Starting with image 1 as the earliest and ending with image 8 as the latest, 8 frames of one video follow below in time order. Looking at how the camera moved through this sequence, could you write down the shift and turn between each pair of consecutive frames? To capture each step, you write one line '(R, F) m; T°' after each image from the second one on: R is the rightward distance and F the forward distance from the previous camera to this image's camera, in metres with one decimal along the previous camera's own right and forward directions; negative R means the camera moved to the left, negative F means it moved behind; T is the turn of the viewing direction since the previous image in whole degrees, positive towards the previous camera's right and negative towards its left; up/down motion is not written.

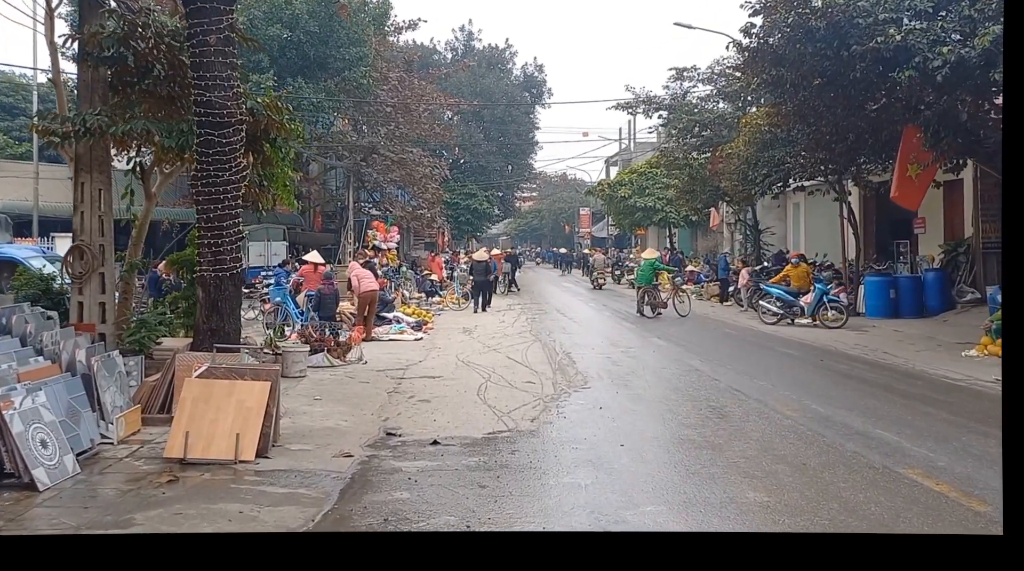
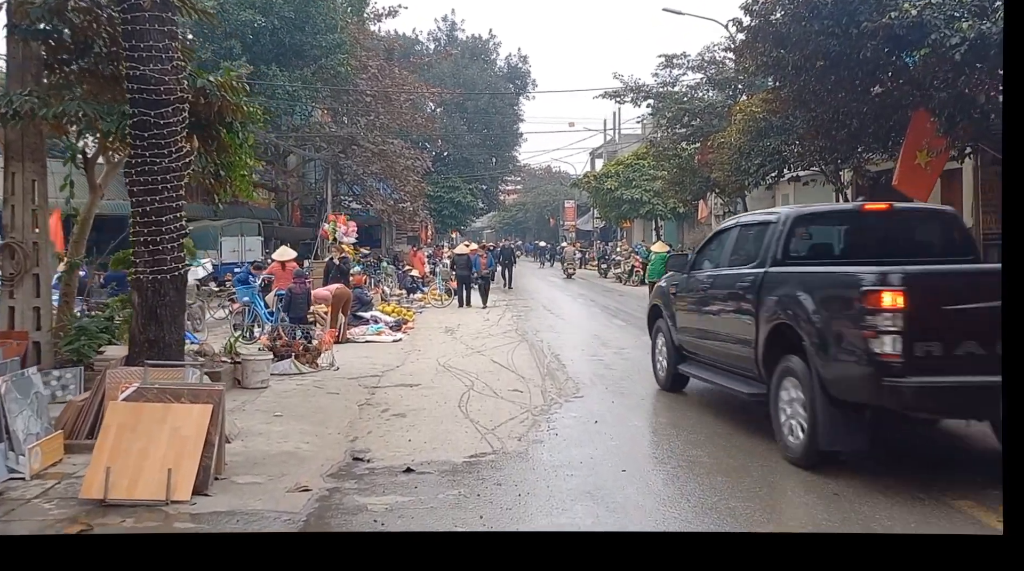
(0.0, +0.9) m; +1°
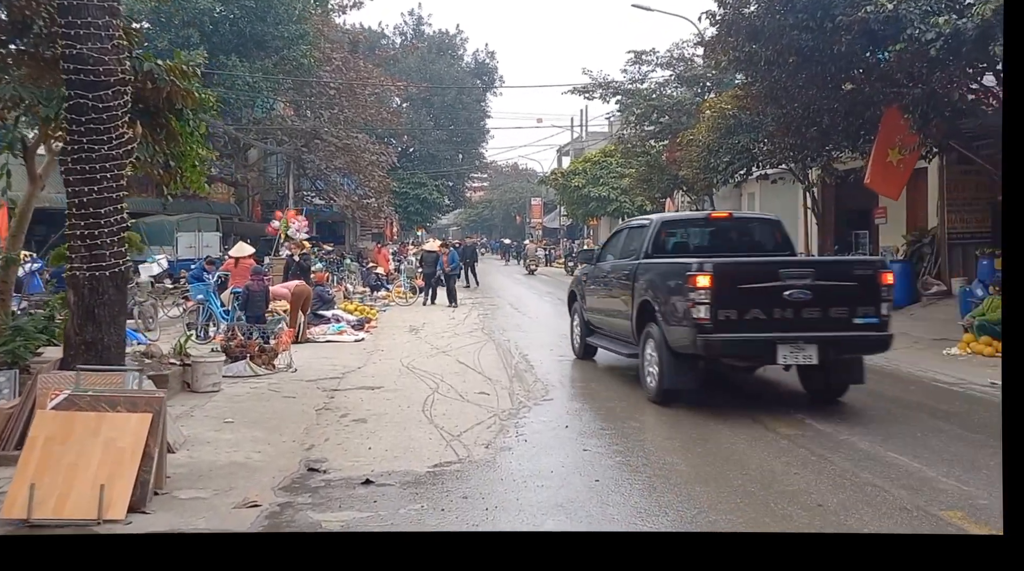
(0.0, +0.4) m; +2°
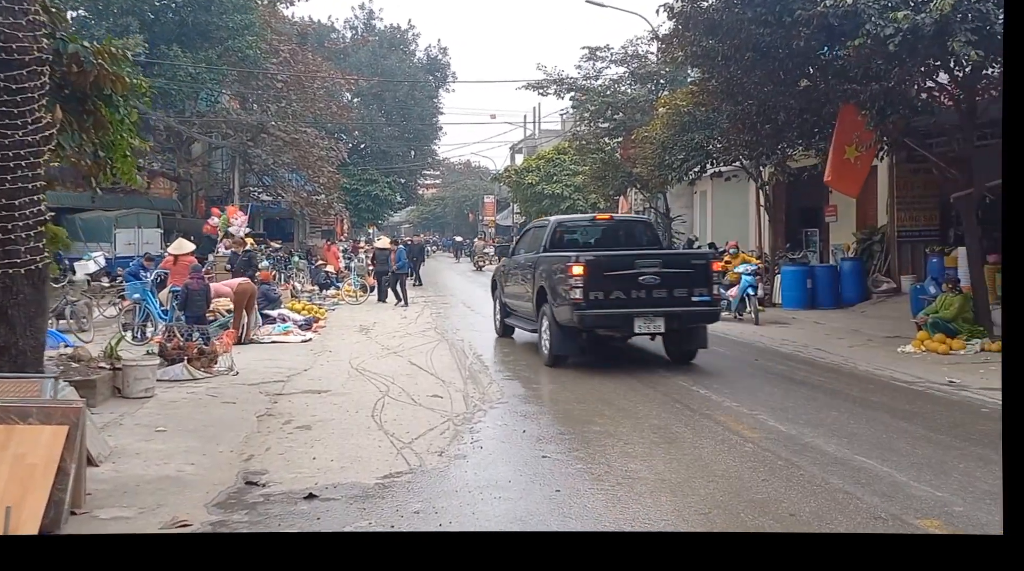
(0.0, +0.4) m; +3°
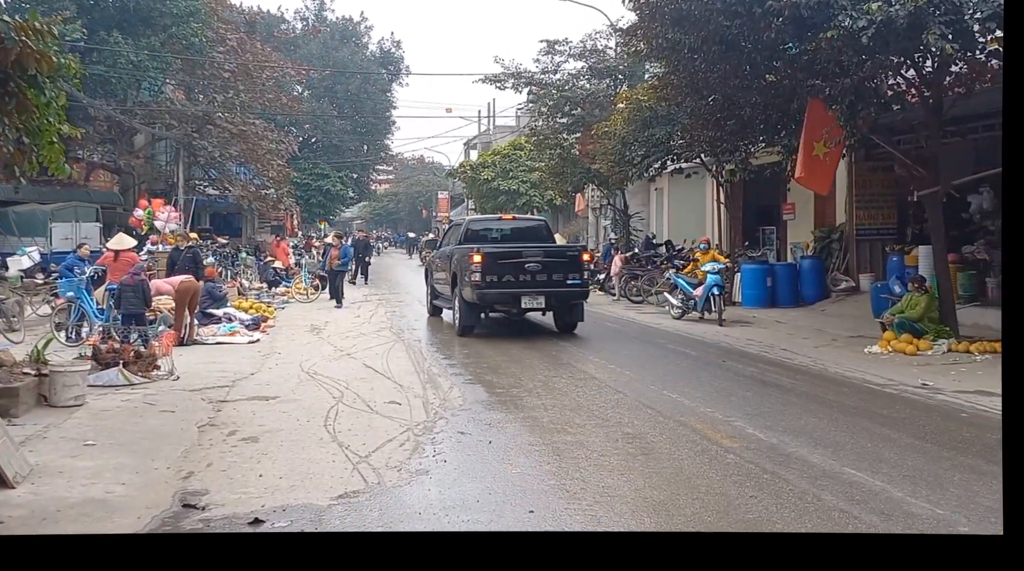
(-0.1, +0.5) m; +3°
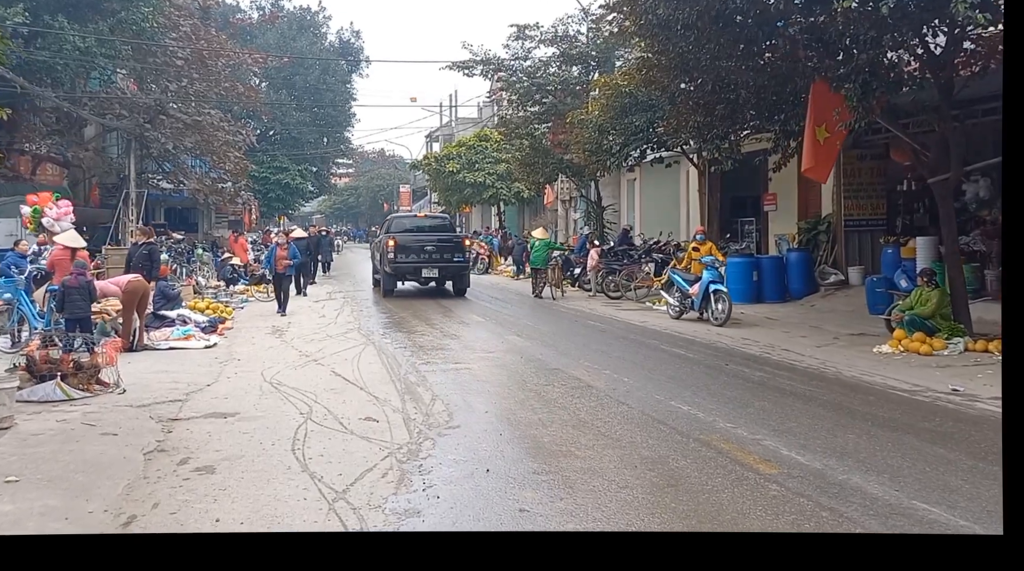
(-0.3, +1.0) m; +2°
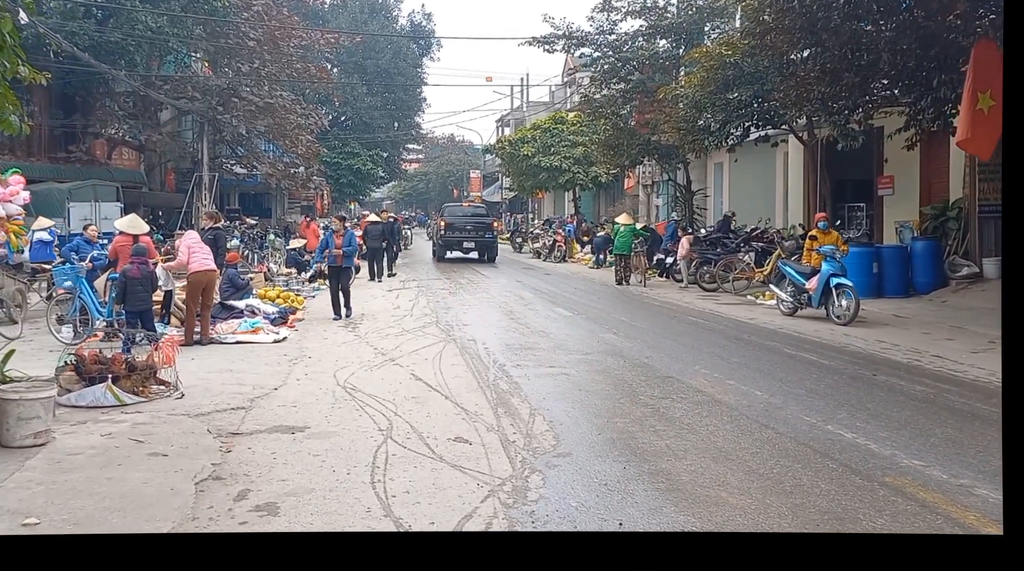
(-0.4, +1.4) m; -4°
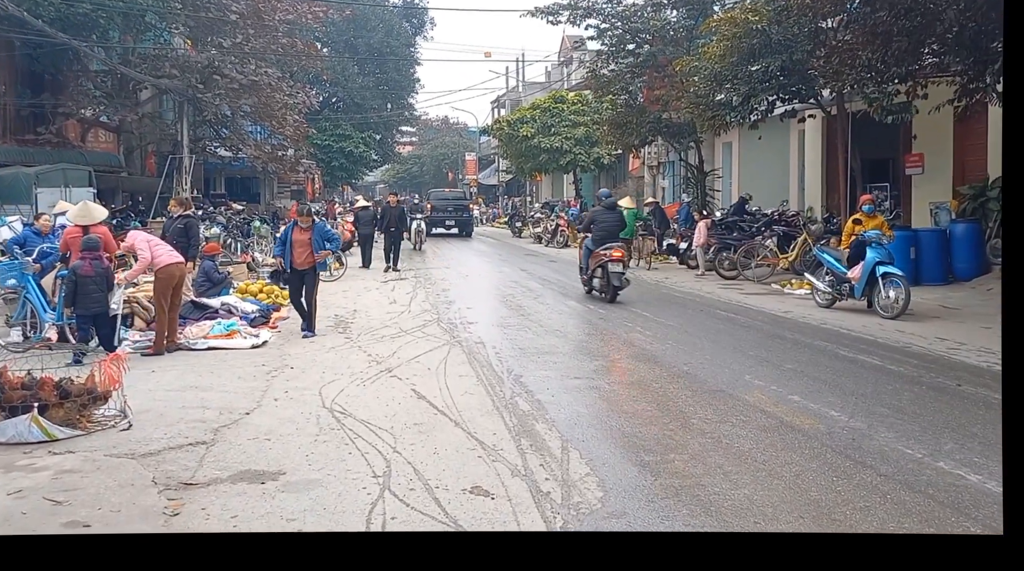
(-0.2, +1.6) m; 0°
